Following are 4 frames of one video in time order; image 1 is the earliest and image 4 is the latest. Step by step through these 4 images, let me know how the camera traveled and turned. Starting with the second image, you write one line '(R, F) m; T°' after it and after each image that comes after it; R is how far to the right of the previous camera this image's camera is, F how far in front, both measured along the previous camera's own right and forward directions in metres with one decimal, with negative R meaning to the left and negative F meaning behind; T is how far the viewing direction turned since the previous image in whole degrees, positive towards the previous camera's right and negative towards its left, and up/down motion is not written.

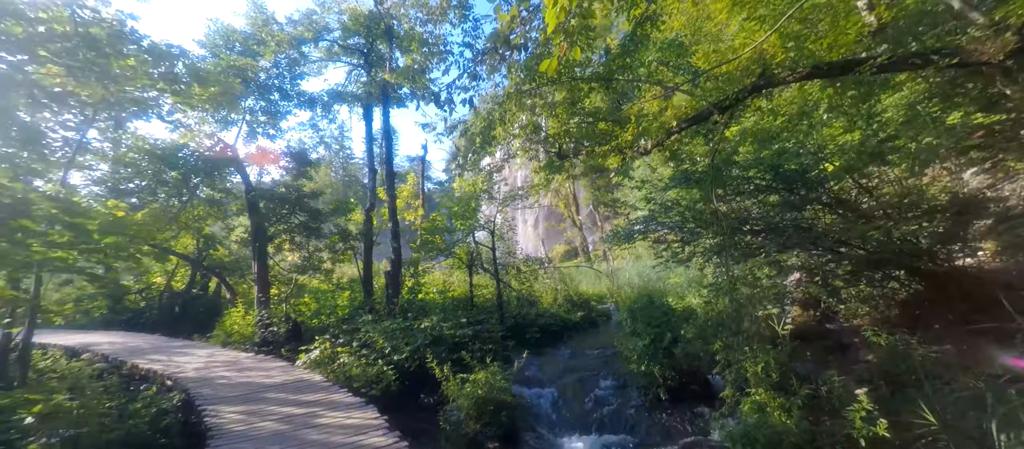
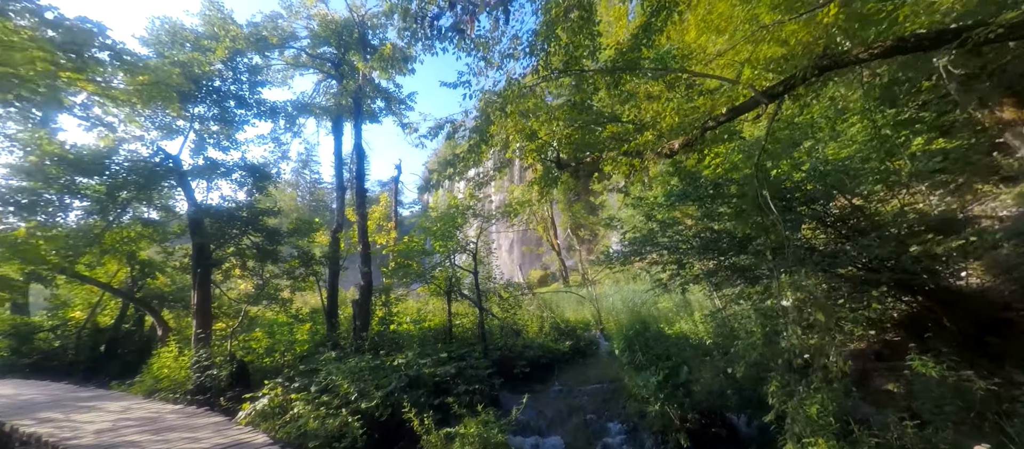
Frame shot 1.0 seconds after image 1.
(-0.3, +0.8) m; +4°
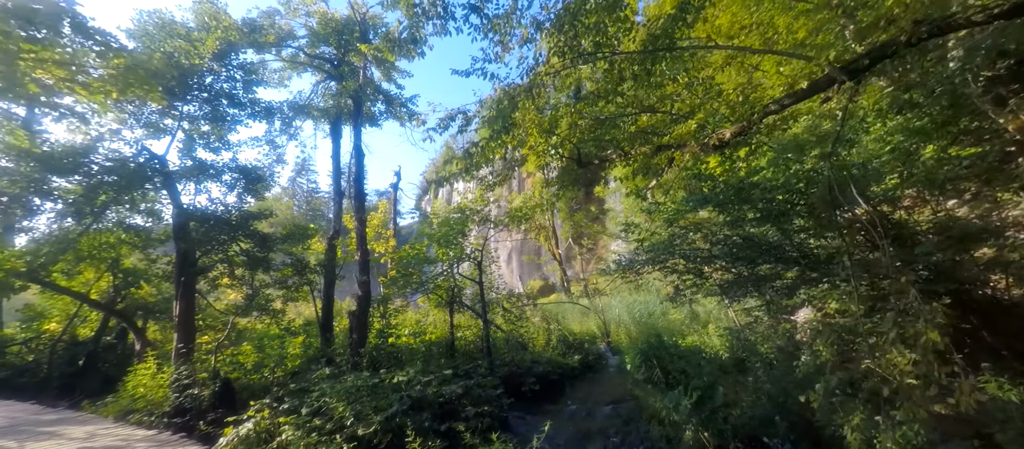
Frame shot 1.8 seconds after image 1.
(-0.2, +0.5) m; 0°
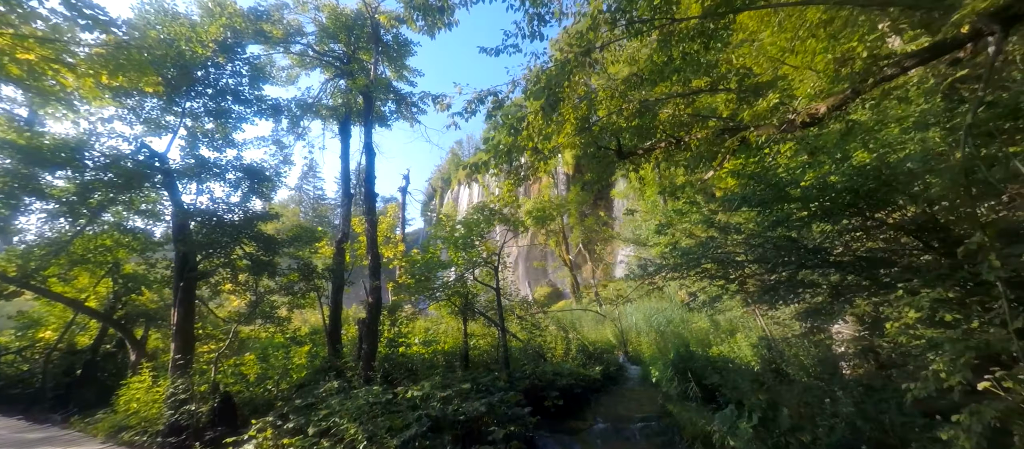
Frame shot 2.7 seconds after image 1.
(-0.3, +0.5) m; -1°
